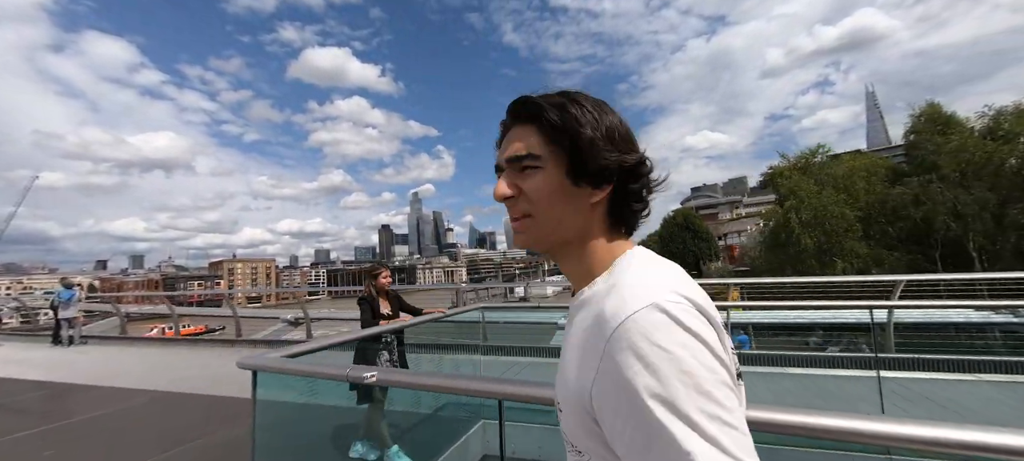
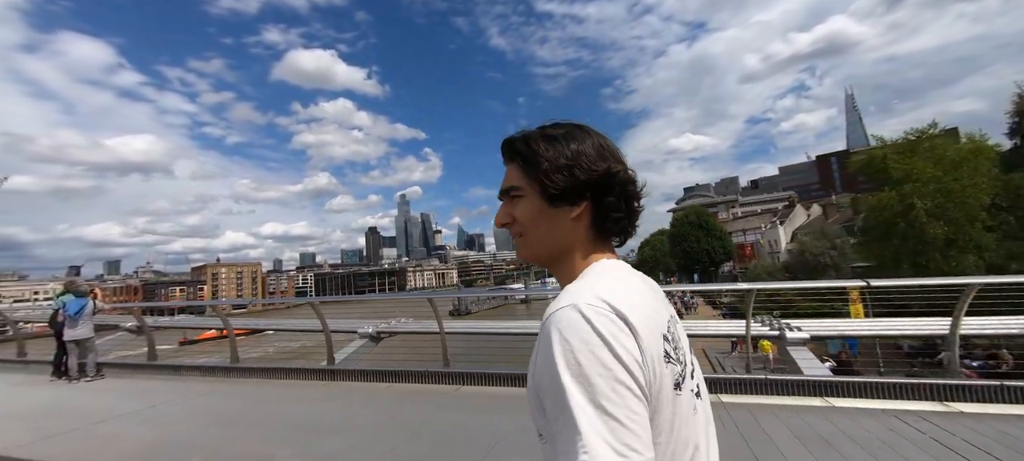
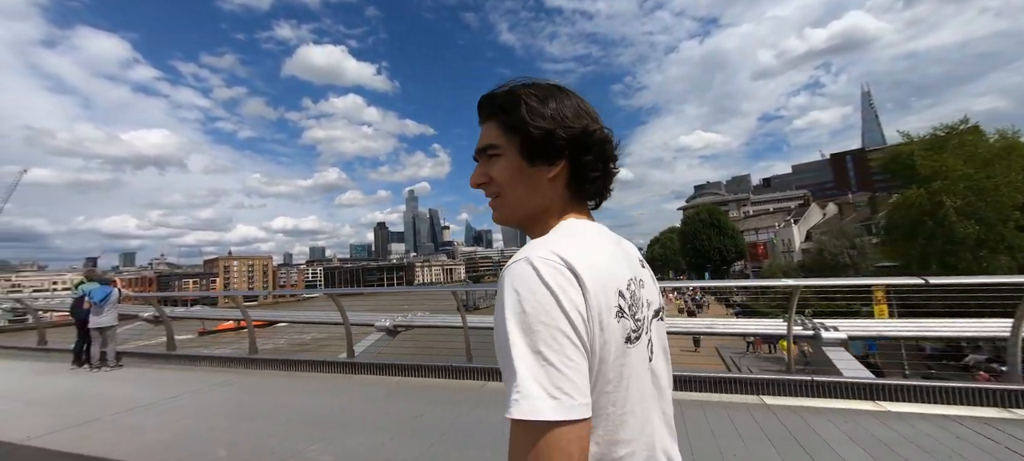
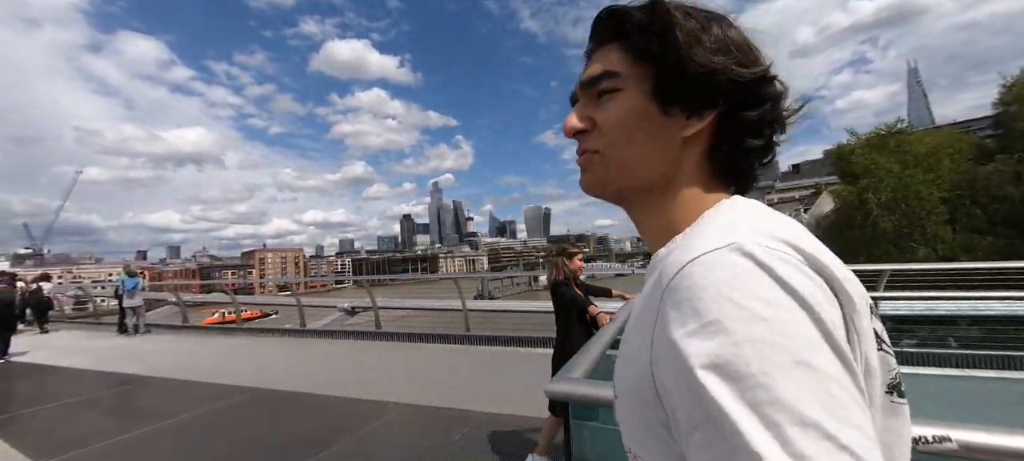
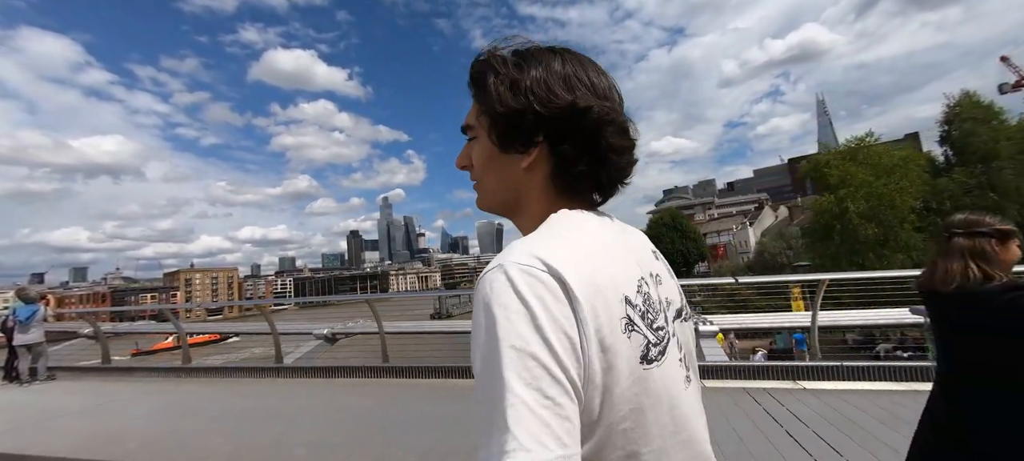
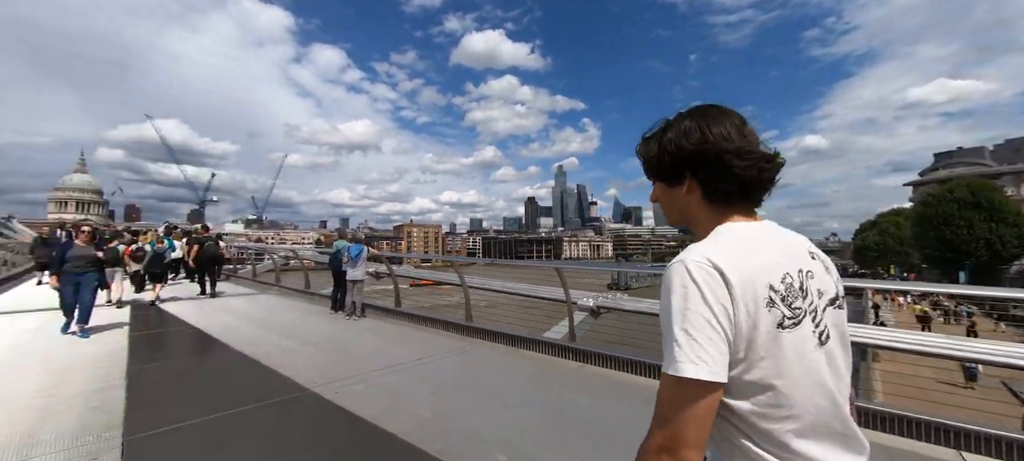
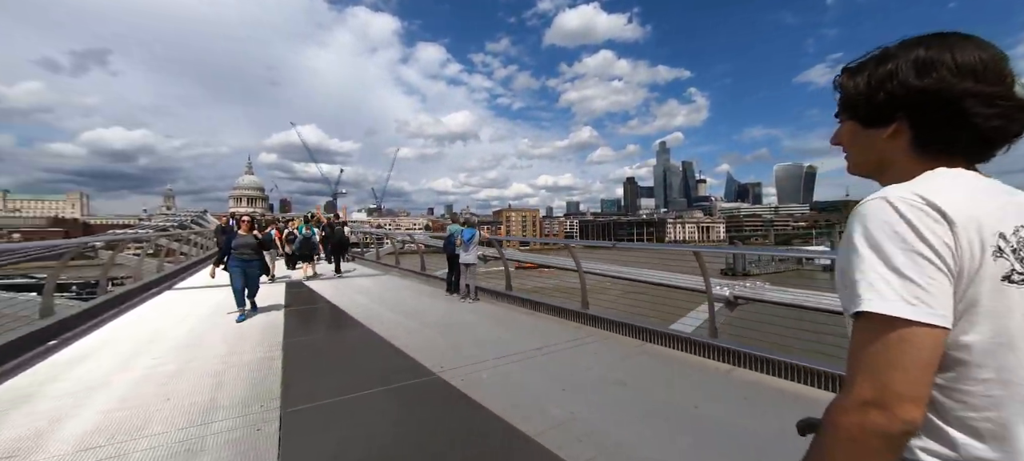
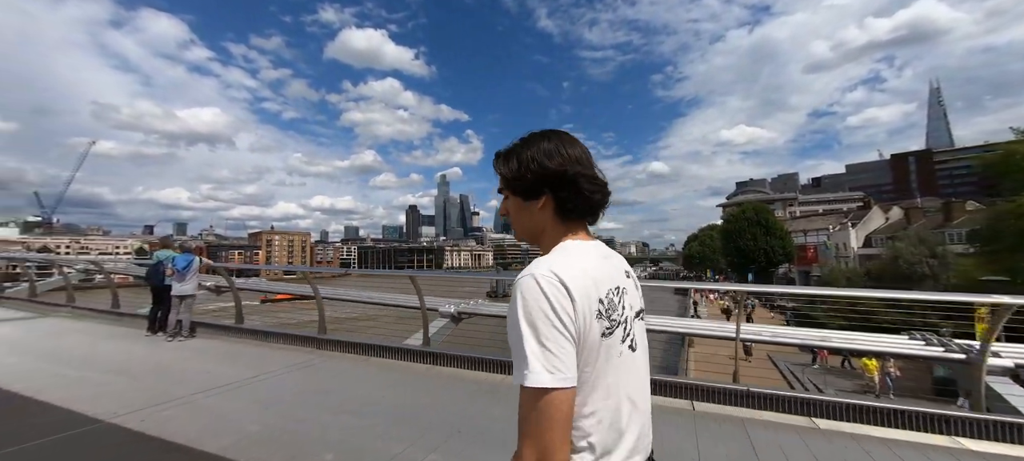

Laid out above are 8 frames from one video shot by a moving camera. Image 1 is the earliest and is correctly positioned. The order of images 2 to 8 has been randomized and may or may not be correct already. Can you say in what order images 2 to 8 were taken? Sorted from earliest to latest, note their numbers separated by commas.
4, 5, 2, 3, 8, 6, 7
